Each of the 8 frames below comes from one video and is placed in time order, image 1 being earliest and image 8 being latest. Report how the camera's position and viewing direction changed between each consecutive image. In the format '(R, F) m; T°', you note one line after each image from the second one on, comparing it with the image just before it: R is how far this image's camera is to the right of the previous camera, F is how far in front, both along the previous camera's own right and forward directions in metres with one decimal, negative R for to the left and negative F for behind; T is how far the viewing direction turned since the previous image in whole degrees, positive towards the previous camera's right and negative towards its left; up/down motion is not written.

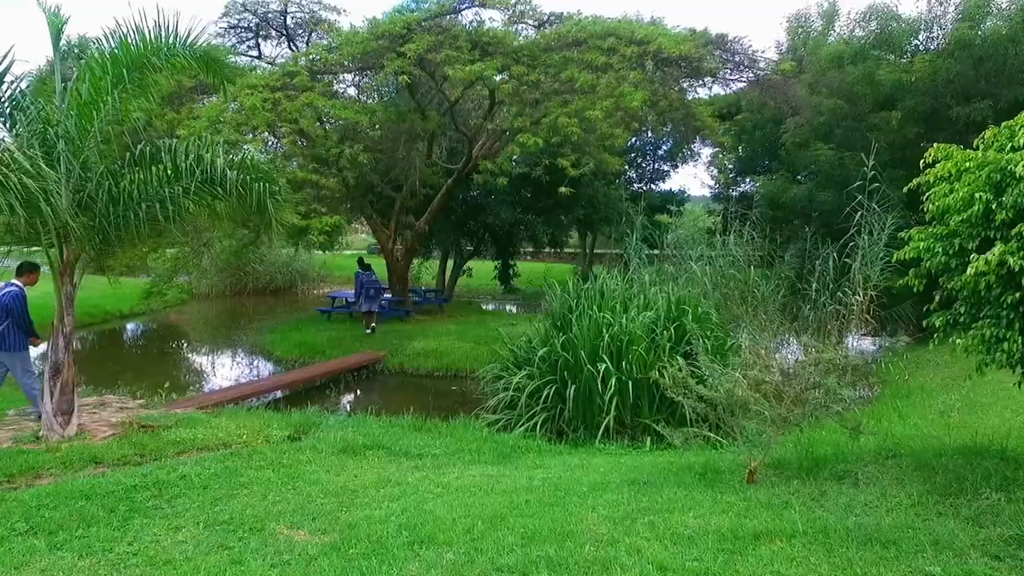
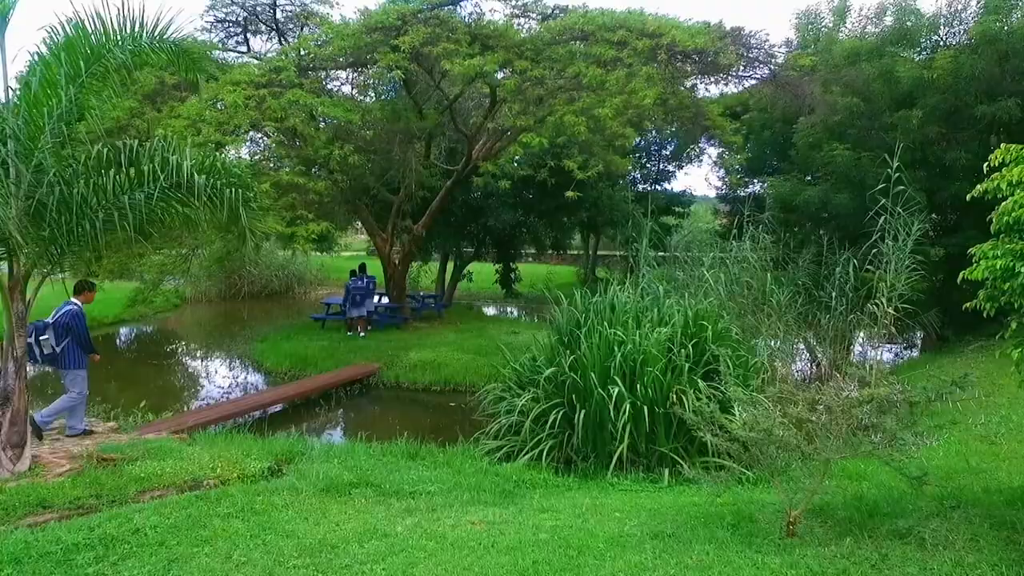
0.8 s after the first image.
(0.0, +0.6) m; 0°
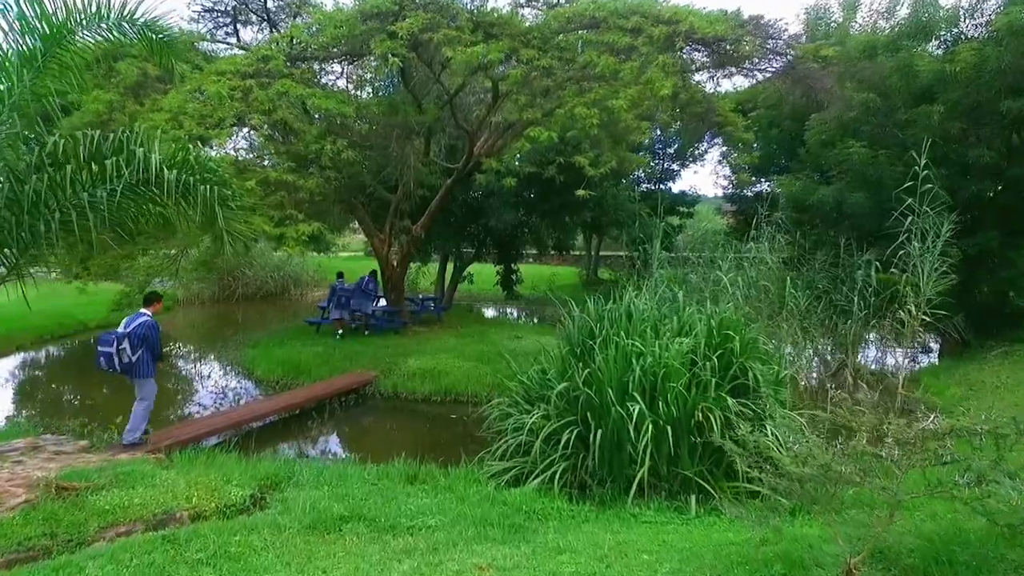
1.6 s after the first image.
(-0.1, +0.5) m; 0°
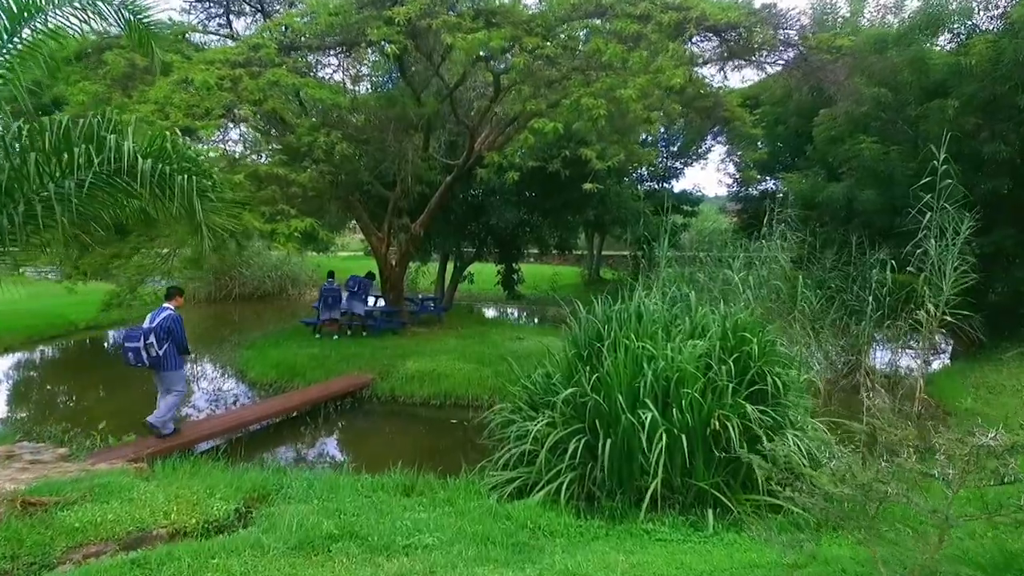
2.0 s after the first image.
(0.0, +0.3) m; 0°
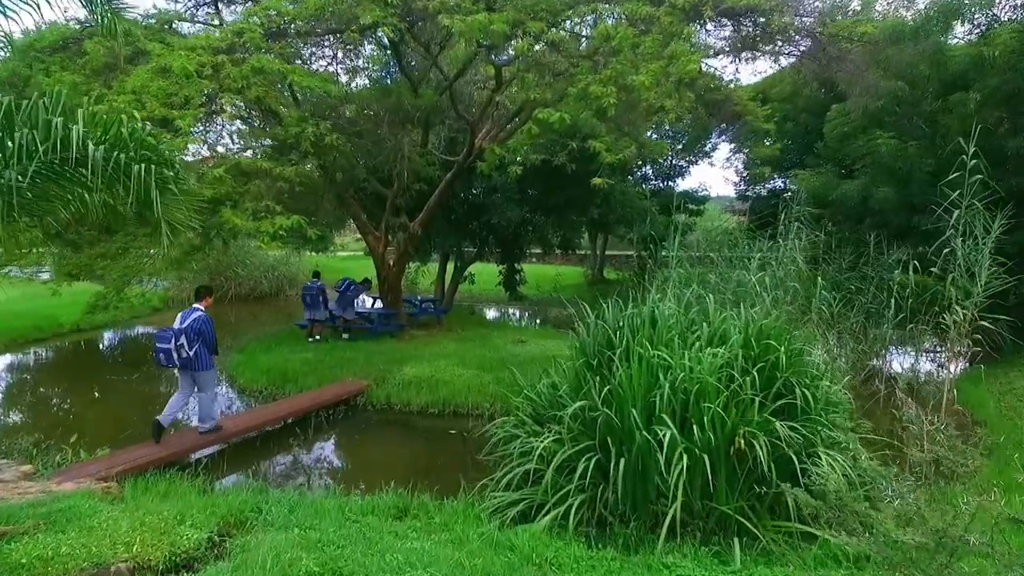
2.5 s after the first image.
(0.0, +0.5) m; 0°
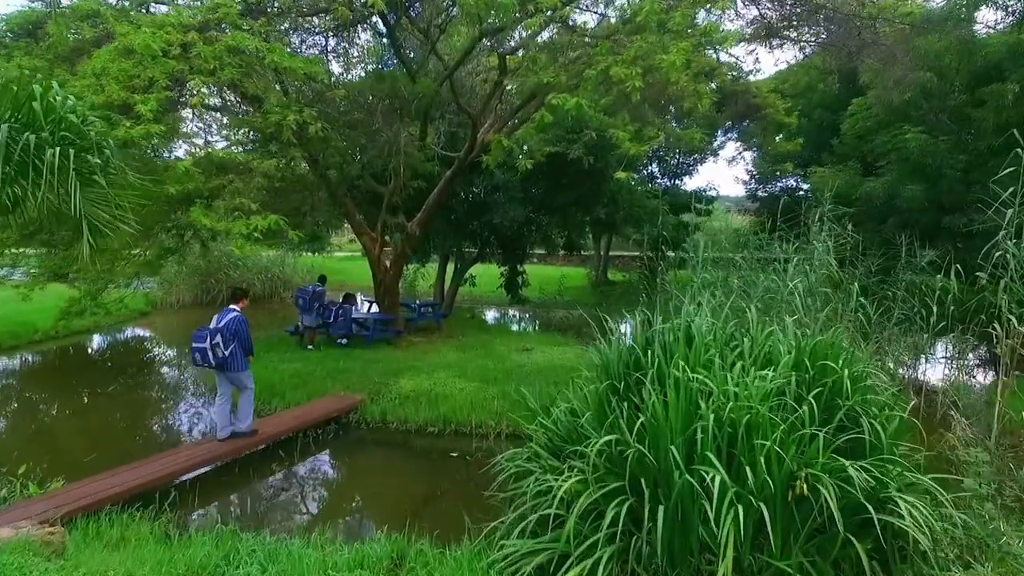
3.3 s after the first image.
(-0.1, +0.7) m; 0°
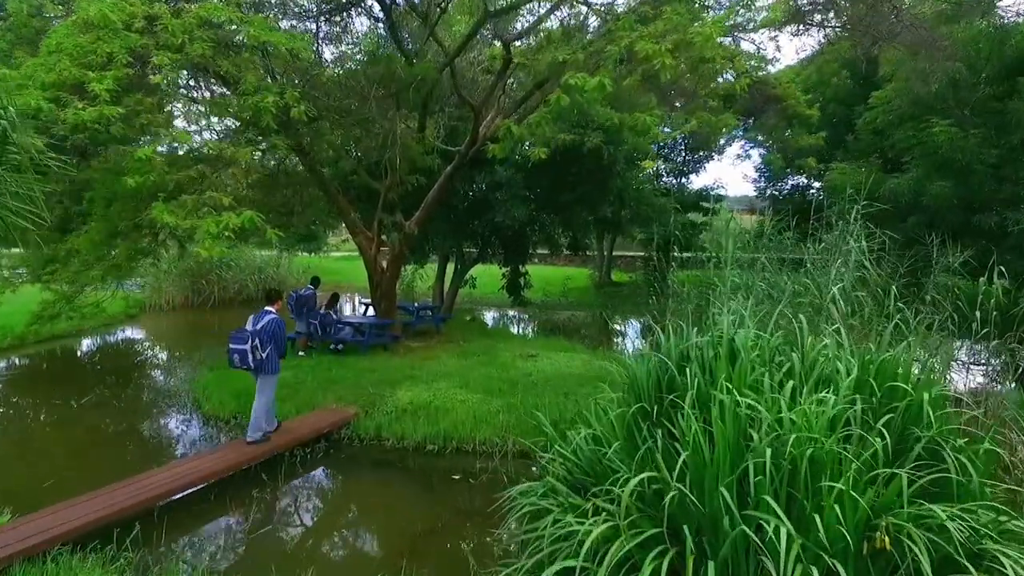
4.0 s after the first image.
(-0.1, +0.6) m; 0°
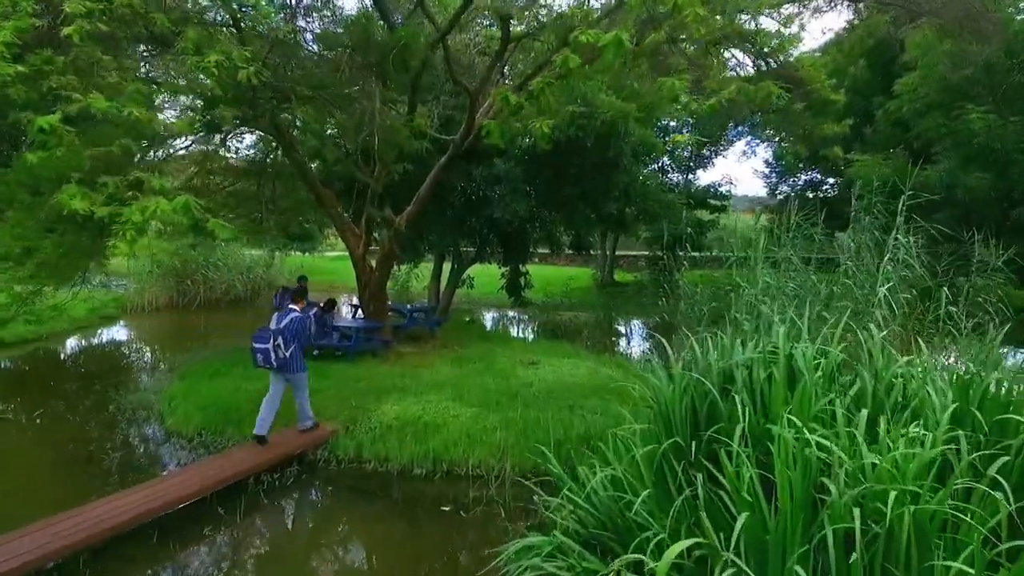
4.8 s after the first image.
(0.0, +0.8) m; 0°
